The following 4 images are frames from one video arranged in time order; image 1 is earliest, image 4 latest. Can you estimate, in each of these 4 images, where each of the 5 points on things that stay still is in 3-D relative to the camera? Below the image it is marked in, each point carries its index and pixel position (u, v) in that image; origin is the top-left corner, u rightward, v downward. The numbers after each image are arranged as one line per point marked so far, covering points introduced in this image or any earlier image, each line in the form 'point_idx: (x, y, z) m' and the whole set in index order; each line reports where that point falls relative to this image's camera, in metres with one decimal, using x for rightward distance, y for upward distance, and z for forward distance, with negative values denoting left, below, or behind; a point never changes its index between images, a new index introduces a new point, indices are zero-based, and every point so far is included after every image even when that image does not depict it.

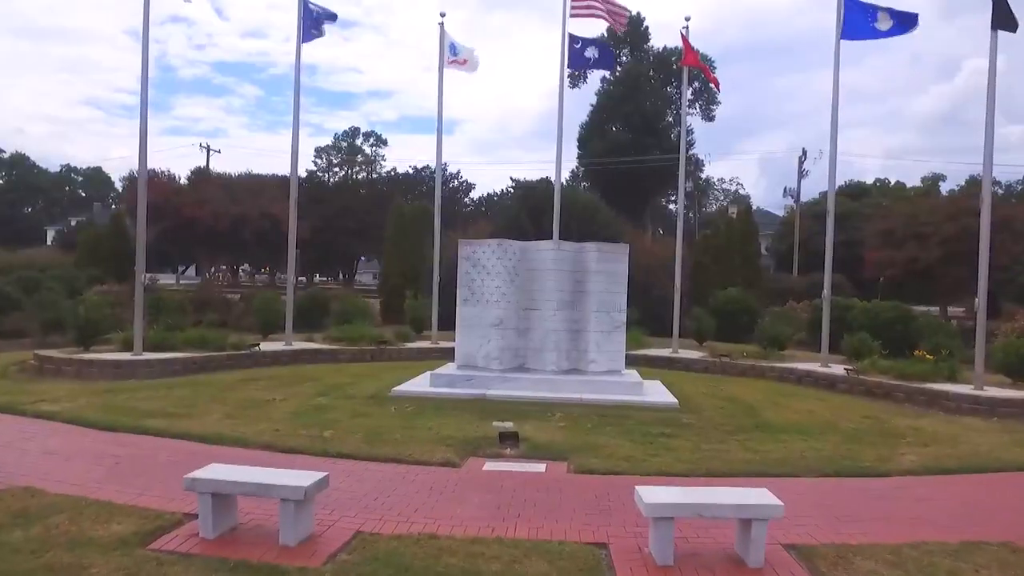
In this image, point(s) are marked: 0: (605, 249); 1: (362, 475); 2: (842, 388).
0: (+0.9, +0.4, +12.9) m
1: (-0.9, -1.1, +7.6) m
2: (+3.7, -1.1, +14.6) m
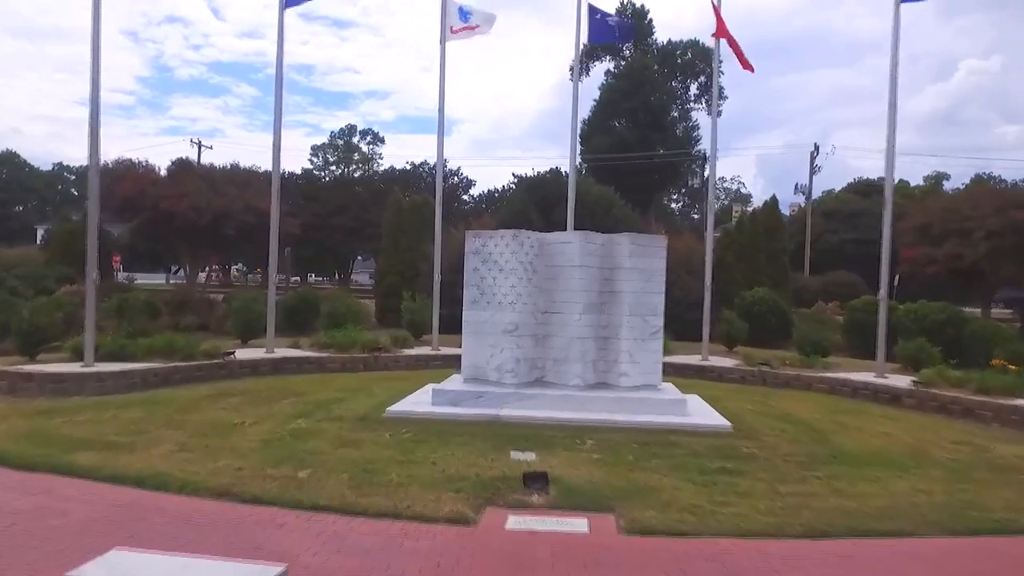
0: (+1.1, +0.4, +10.9) m
1: (-0.7, -1.1, +5.6) m
2: (+3.8, -1.1, +12.6) m
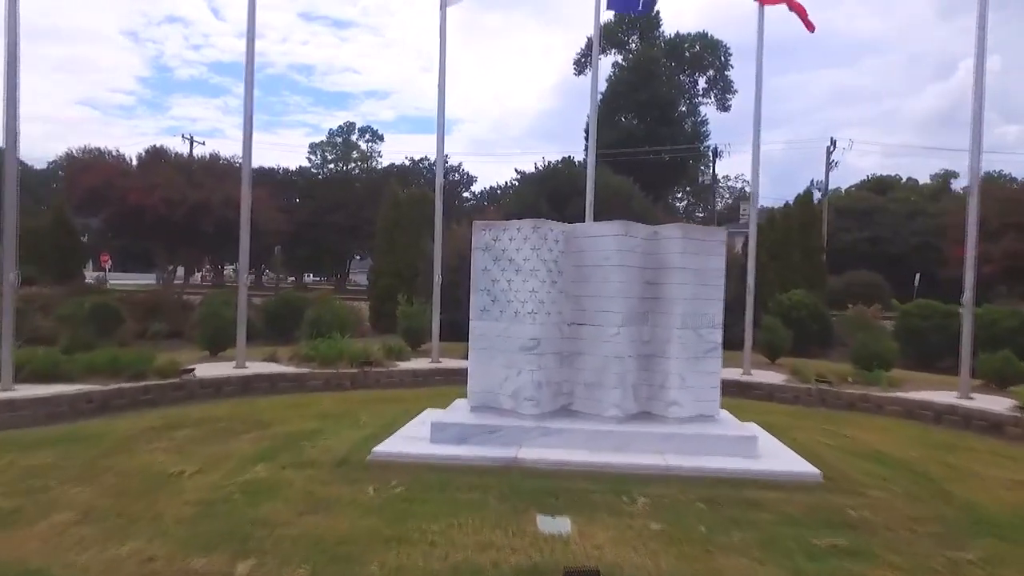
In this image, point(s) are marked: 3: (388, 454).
0: (+1.2, +0.4, +8.6) m
1: (-0.6, -1.1, +3.3) m
2: (+4.0, -1.1, +10.3) m
3: (-0.7, -1.0, +7.7) m
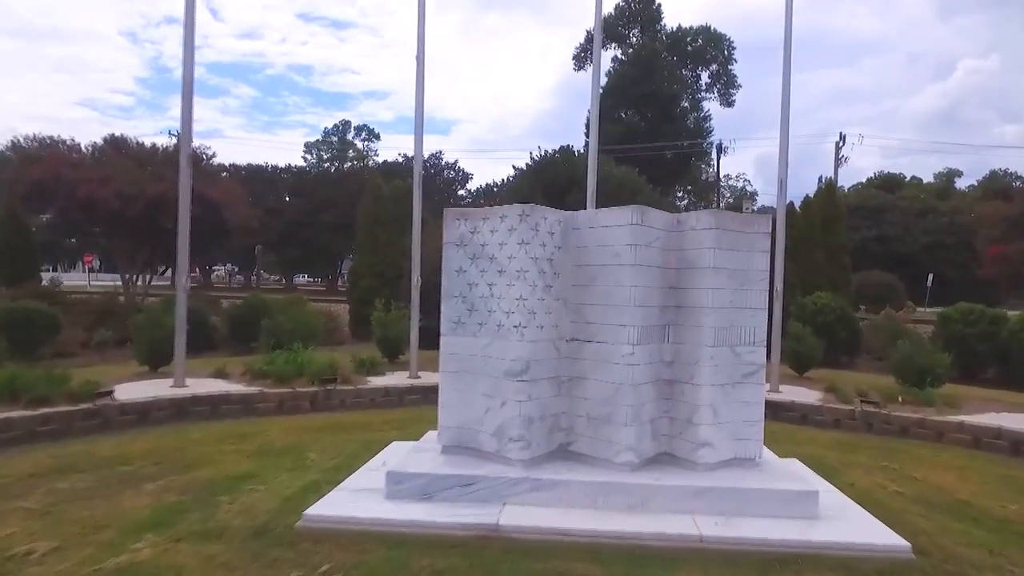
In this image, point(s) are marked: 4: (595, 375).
0: (+1.1, +0.3, +6.6) m
1: (-0.7, -1.2, +1.3) m
2: (+3.9, -1.2, +8.3) m
3: (-0.8, -1.0, +5.7) m
4: (+0.4, -0.4, +6.6) m
